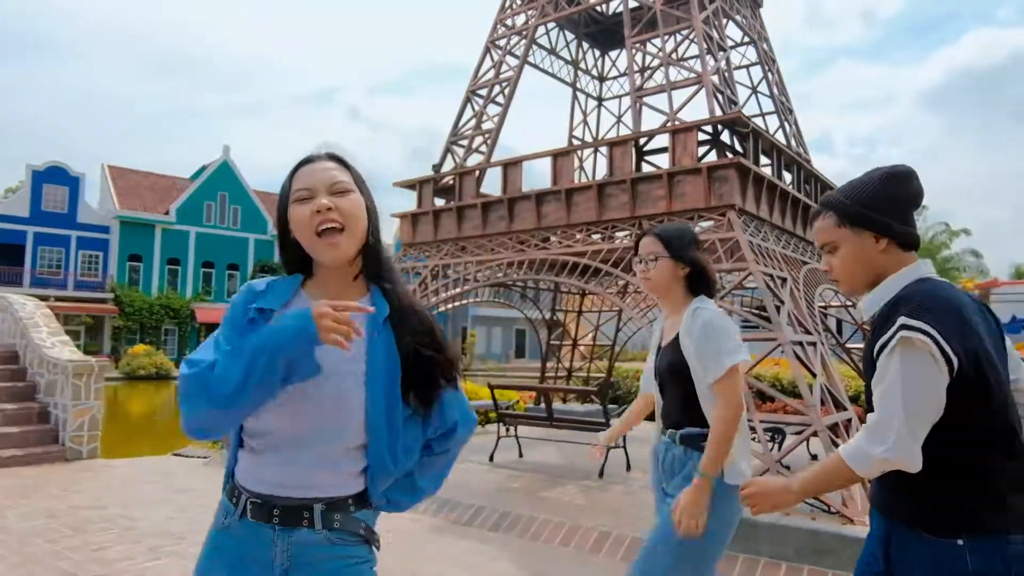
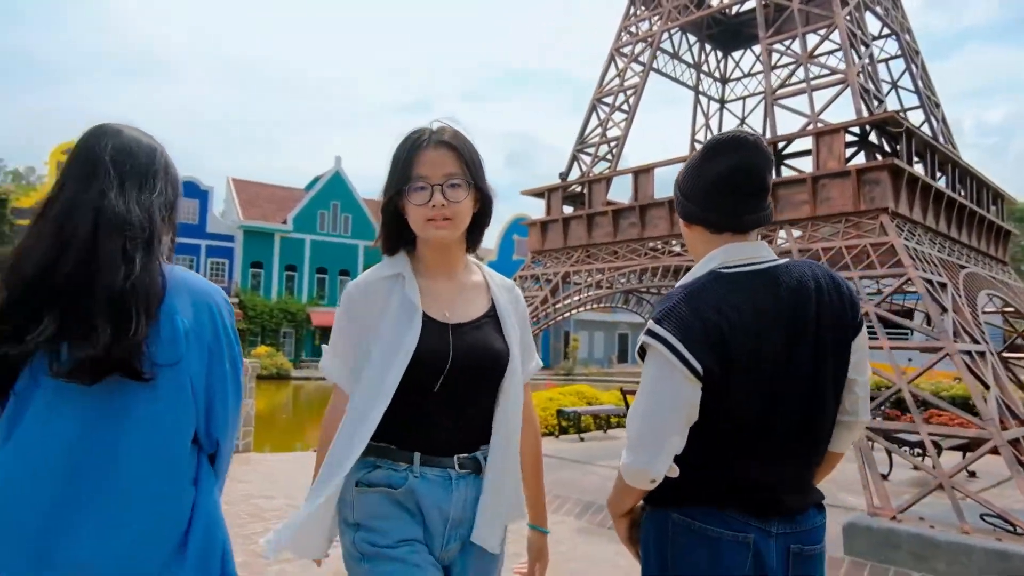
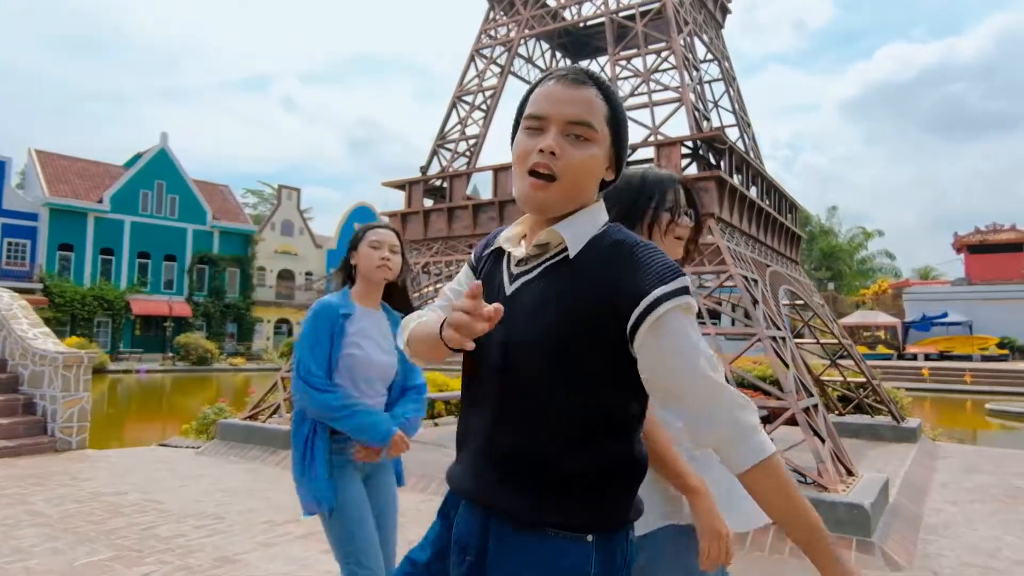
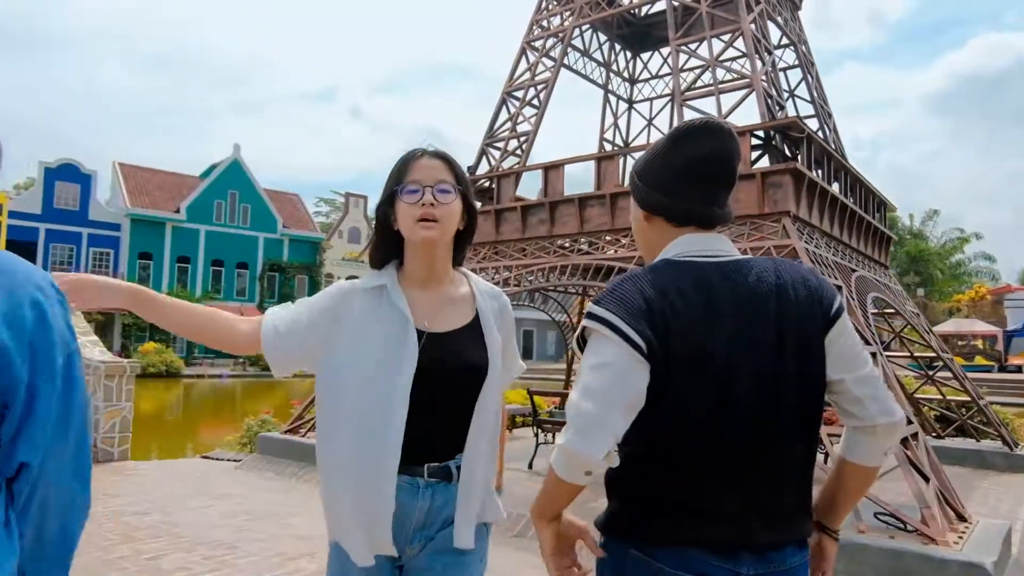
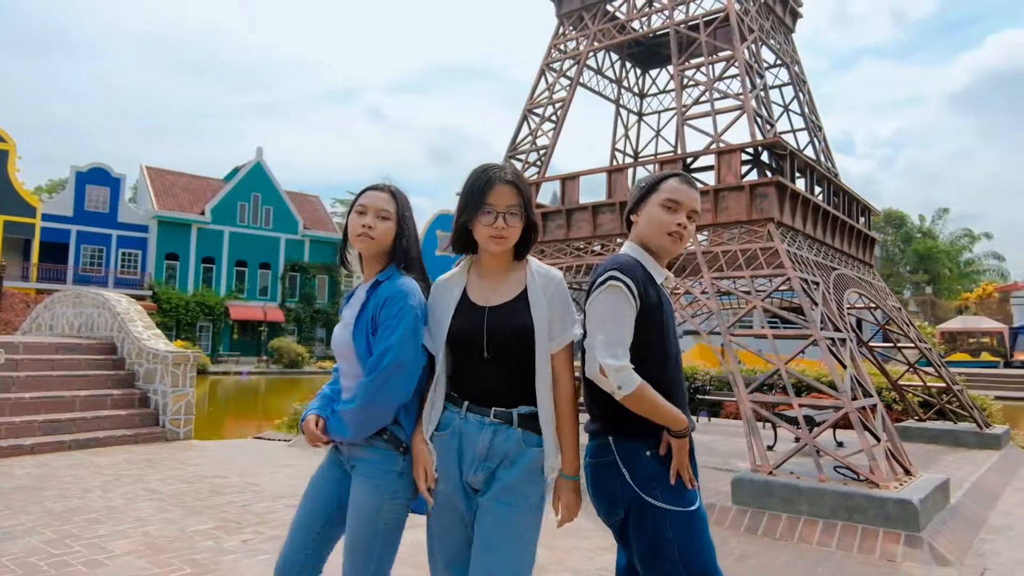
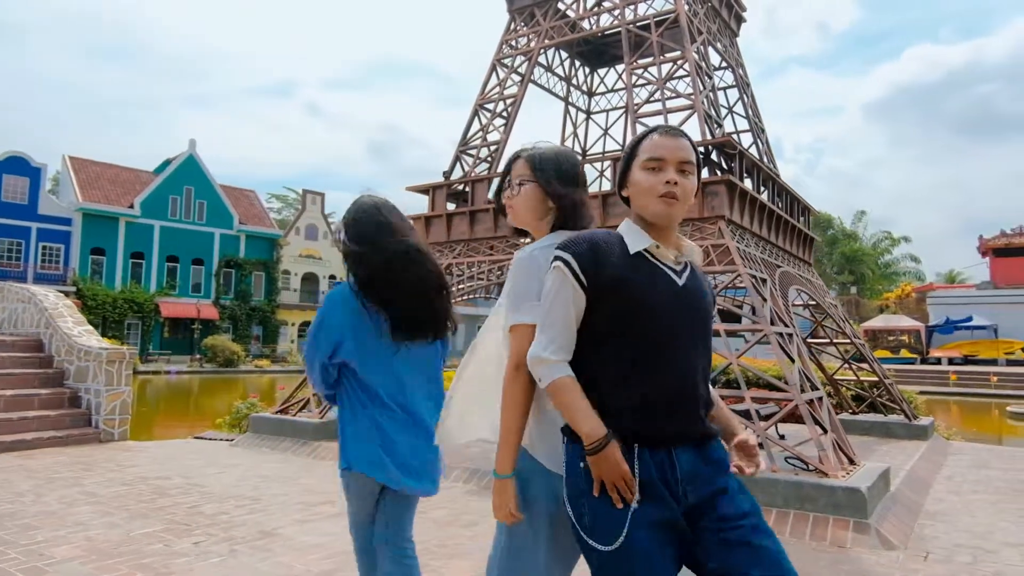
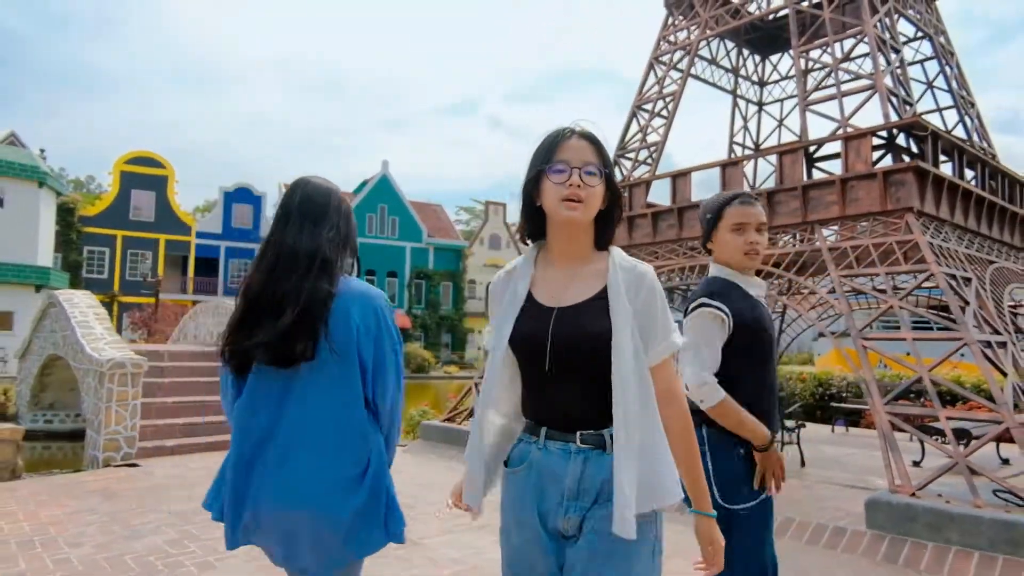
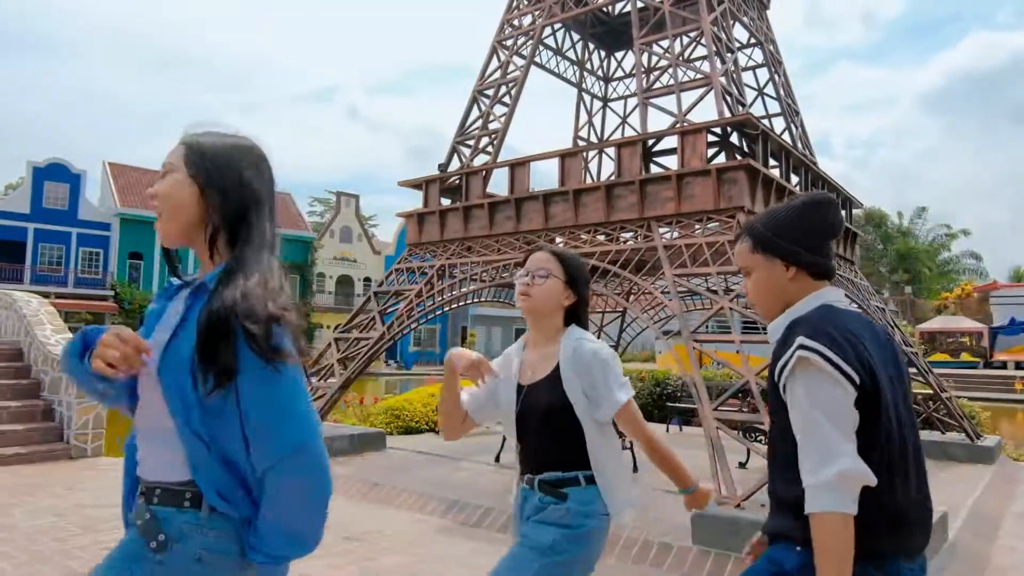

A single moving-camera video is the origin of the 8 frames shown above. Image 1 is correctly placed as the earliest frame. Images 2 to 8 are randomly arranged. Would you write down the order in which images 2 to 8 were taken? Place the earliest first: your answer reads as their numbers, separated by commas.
8, 4, 2, 7, 5, 6, 3
